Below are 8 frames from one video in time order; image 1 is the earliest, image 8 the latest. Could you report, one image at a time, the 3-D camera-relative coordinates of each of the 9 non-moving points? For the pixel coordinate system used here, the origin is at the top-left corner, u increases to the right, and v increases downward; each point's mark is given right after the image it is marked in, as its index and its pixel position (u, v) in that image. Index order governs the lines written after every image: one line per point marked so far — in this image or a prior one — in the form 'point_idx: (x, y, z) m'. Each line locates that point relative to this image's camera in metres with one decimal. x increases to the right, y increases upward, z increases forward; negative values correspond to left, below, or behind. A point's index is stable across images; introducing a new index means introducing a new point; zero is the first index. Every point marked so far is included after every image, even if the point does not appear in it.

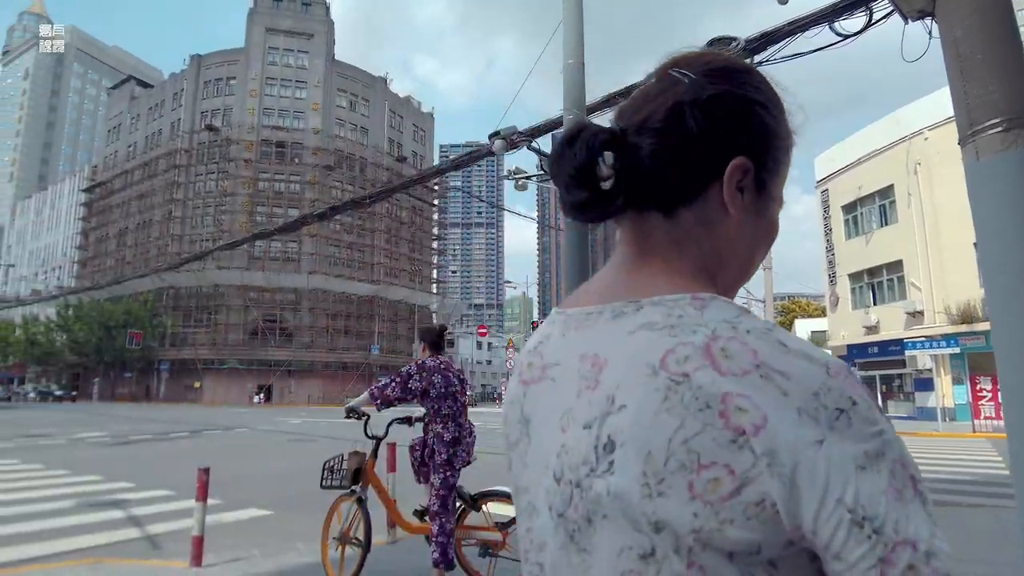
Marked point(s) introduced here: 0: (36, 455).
0: (-8.3, -2.9, +12.1) m
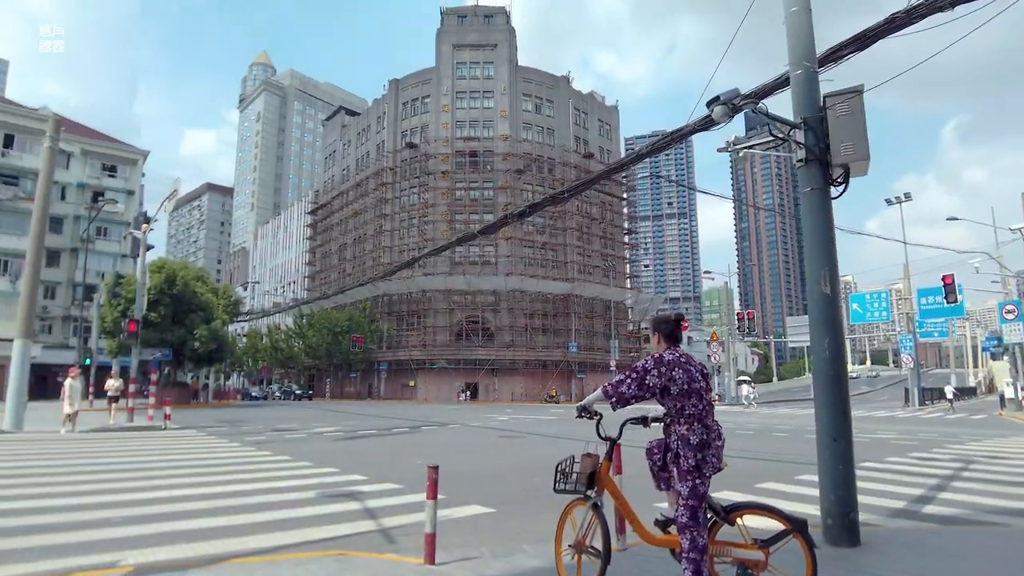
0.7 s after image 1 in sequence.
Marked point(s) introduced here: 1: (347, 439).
0: (-4.4, -3.1, +13.4) m
1: (-3.6, -3.3, +15.3) m
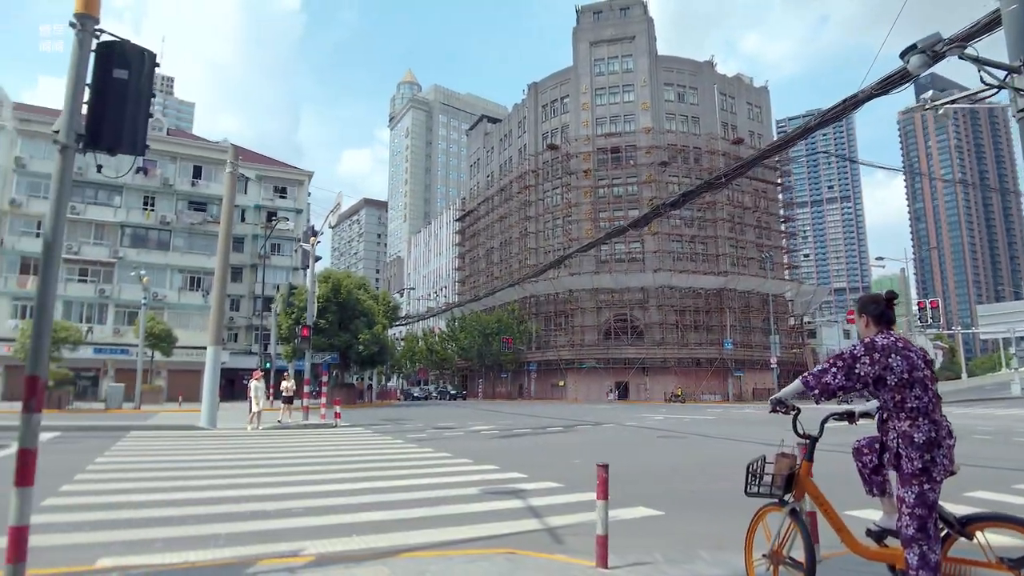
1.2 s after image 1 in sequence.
0: (-1.3, -3.1, +13.8) m
1: (-0.2, -3.3, +15.4) m
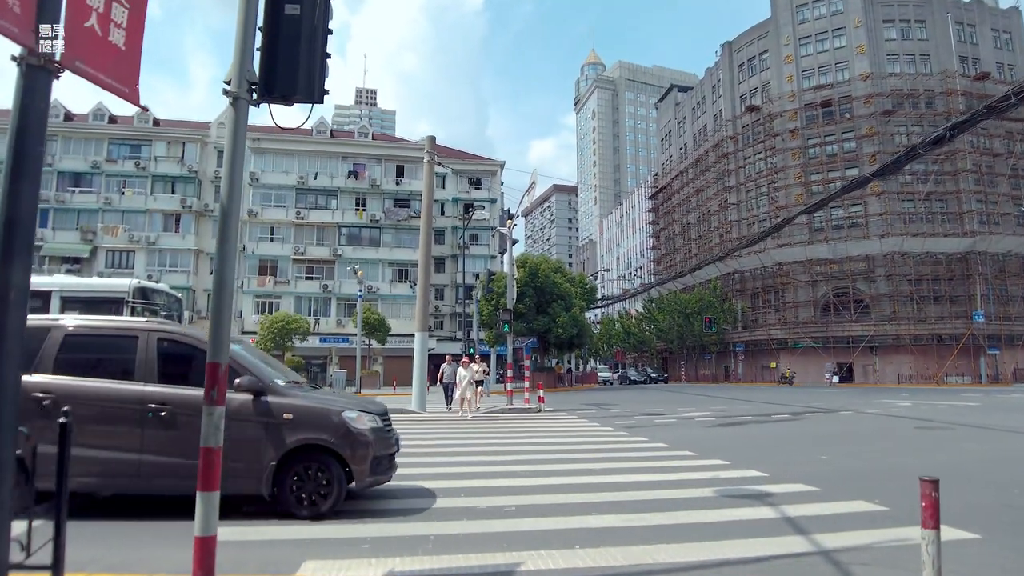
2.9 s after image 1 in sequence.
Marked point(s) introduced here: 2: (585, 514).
0: (+2.7, -2.7, +12.6) m
1: (+4.2, -2.7, +13.8) m
2: (+0.6, -2.0, +5.9) m
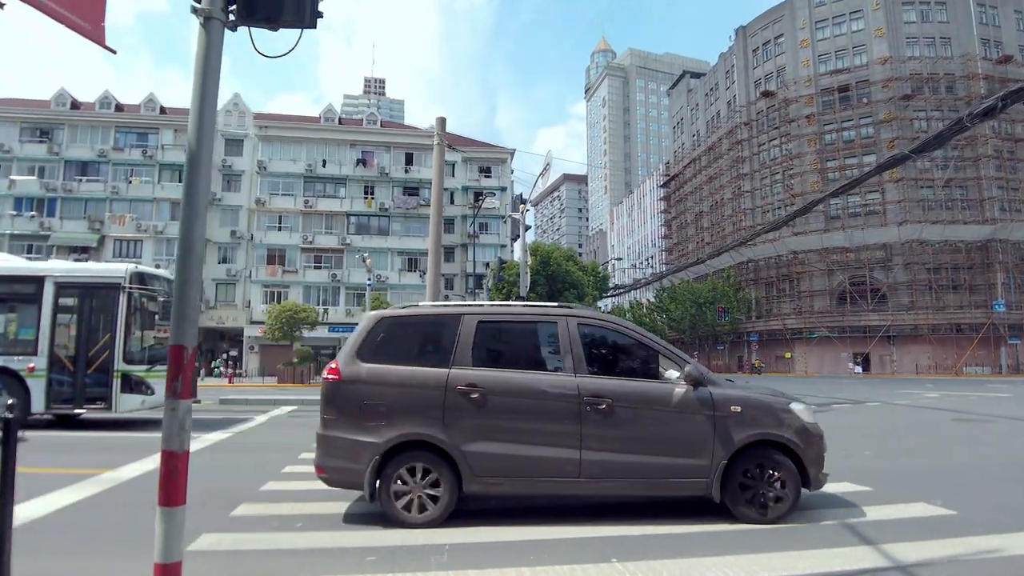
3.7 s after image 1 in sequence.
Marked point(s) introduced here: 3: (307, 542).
0: (+2.9, -2.4, +12.0) m
1: (+4.5, -2.5, +13.2) m
2: (+0.8, -1.8, +5.3) m
3: (-1.4, -1.7, +4.8) m
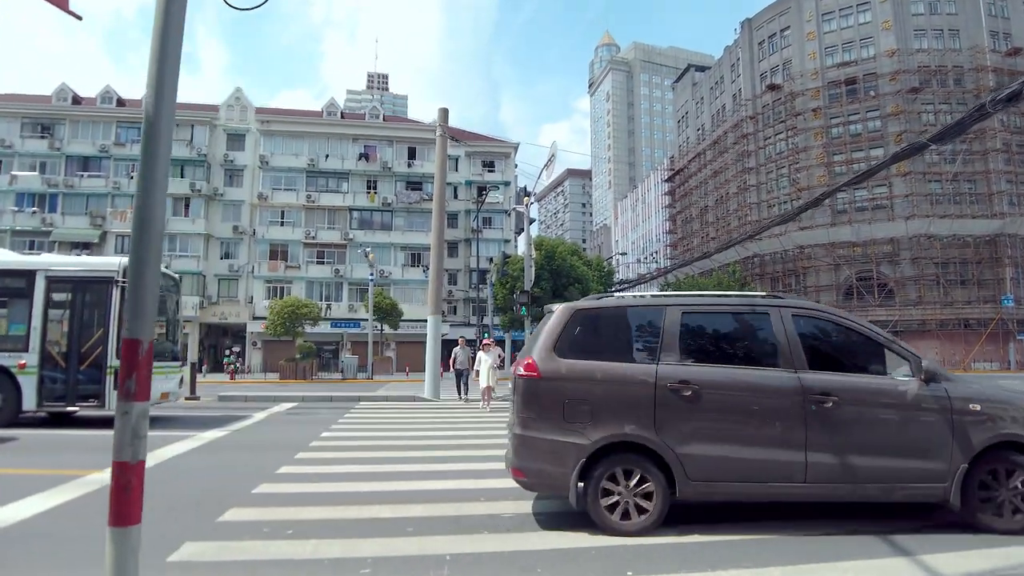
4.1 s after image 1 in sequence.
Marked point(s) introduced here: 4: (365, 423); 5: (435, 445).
0: (+3.0, -2.3, +11.6) m
1: (+4.6, -2.3, +12.9) m
2: (+0.8, -1.7, +5.0) m
3: (-1.4, -1.7, +4.5) m
4: (-2.5, -2.3, +11.6) m
5: (-1.0, -2.1, +9.1) m
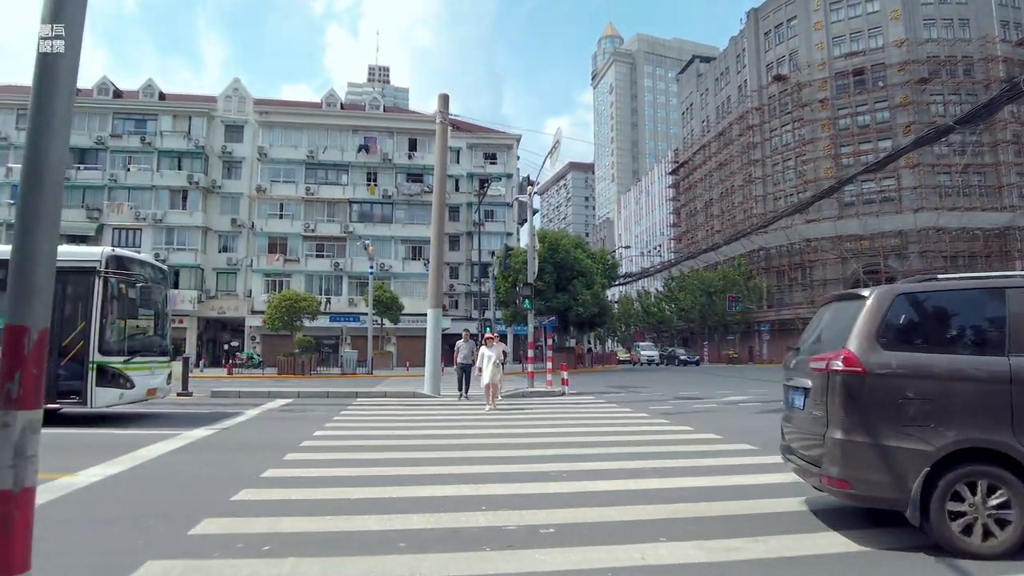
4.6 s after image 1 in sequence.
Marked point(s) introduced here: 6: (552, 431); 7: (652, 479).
0: (+3.1, -2.1, +11.1) m
1: (+4.7, -2.2, +12.3) m
2: (+0.9, -1.6, +4.4) m
3: (-1.3, -1.6, +3.9) m
4: (-2.4, -2.1, +11.0) m
5: (-0.9, -2.0, +8.6) m
6: (+0.6, -2.1, +10.4) m
7: (+1.2, -1.7, +6.2) m
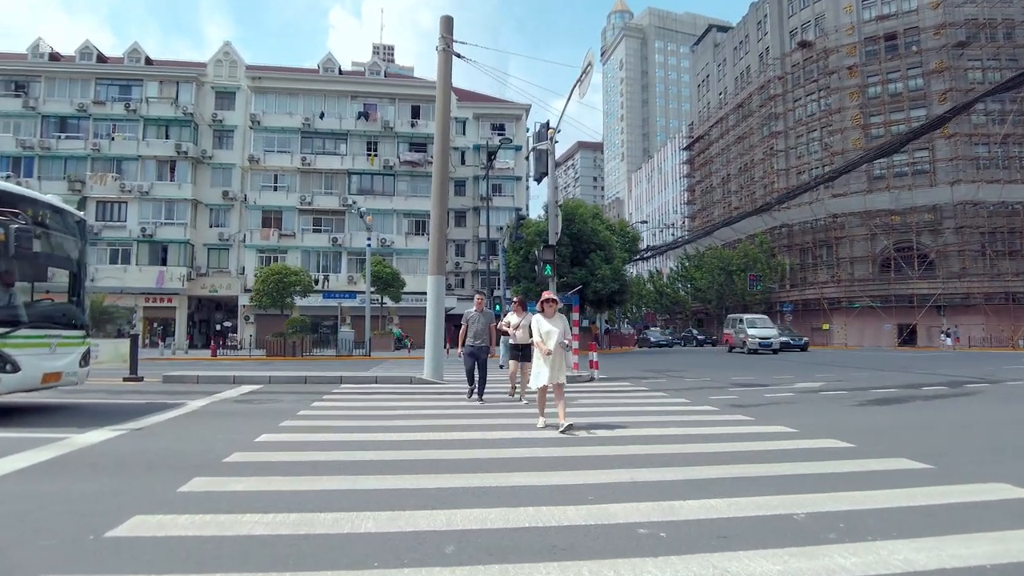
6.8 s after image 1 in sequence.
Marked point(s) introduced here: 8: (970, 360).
0: (+3.4, -1.6, +8.4) m
1: (+5.0, -1.6, +9.6) m
2: (+1.1, -1.2, +1.8) m
3: (-1.1, -1.2, +1.3) m
4: (-2.1, -1.5, +8.4) m
5: (-0.7, -1.5, +5.9) m
6: (+0.9, -1.6, +7.7) m
7: (+1.5, -1.3, +3.5) m
8: (+12.3, -1.9, +18.5) m
